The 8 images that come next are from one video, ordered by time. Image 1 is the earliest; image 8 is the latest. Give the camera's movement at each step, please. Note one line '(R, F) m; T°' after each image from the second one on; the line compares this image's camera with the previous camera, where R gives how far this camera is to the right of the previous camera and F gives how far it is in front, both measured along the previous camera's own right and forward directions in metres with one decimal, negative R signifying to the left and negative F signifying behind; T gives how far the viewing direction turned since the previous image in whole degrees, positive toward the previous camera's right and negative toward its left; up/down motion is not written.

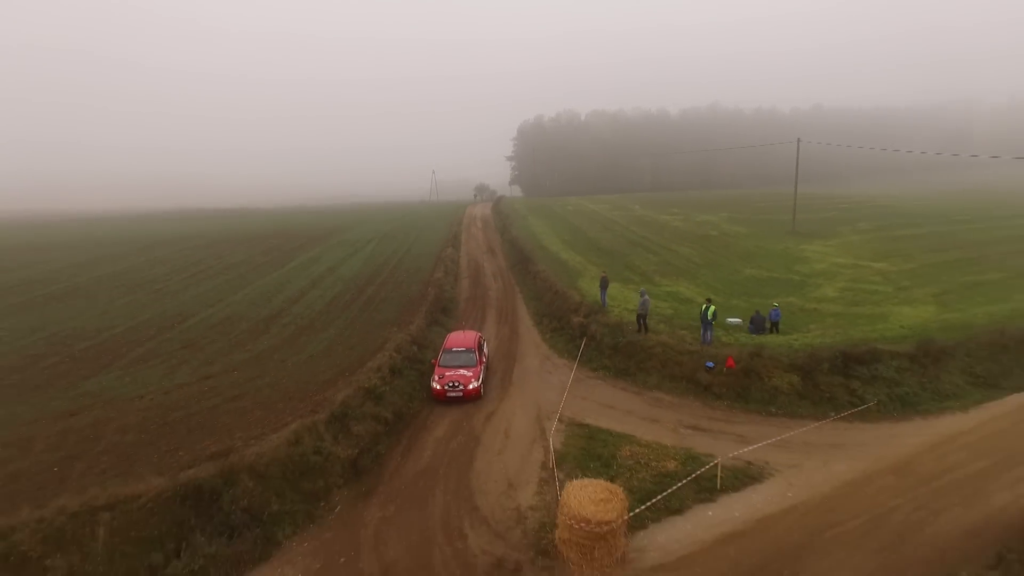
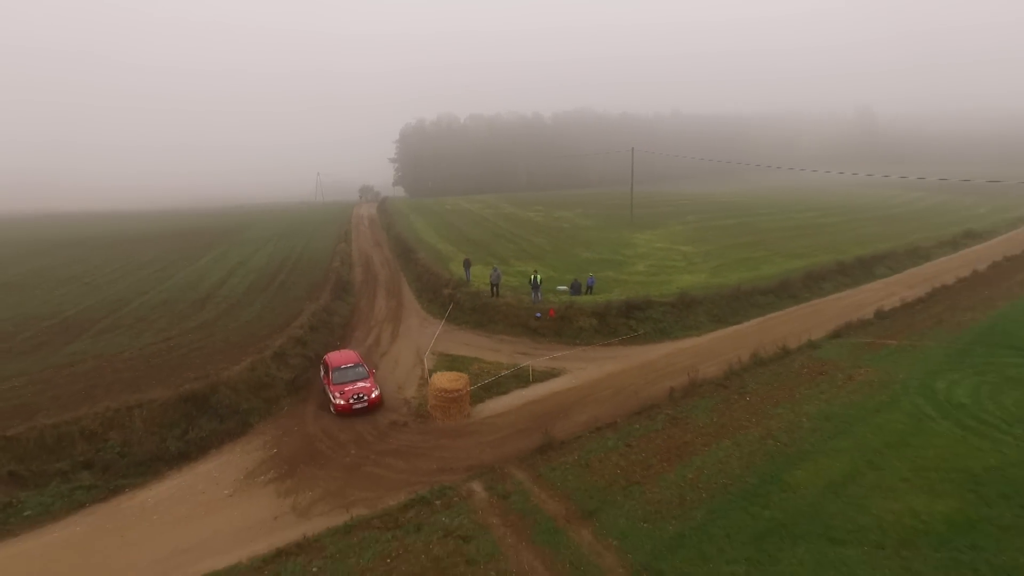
(0.0, -8.4) m; +9°
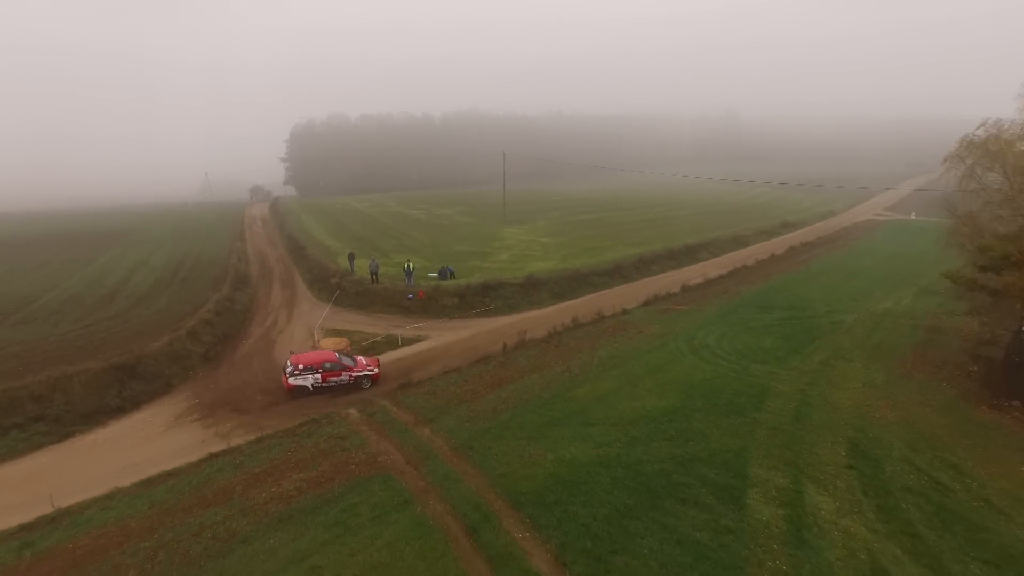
(+1.1, -6.7) m; +8°
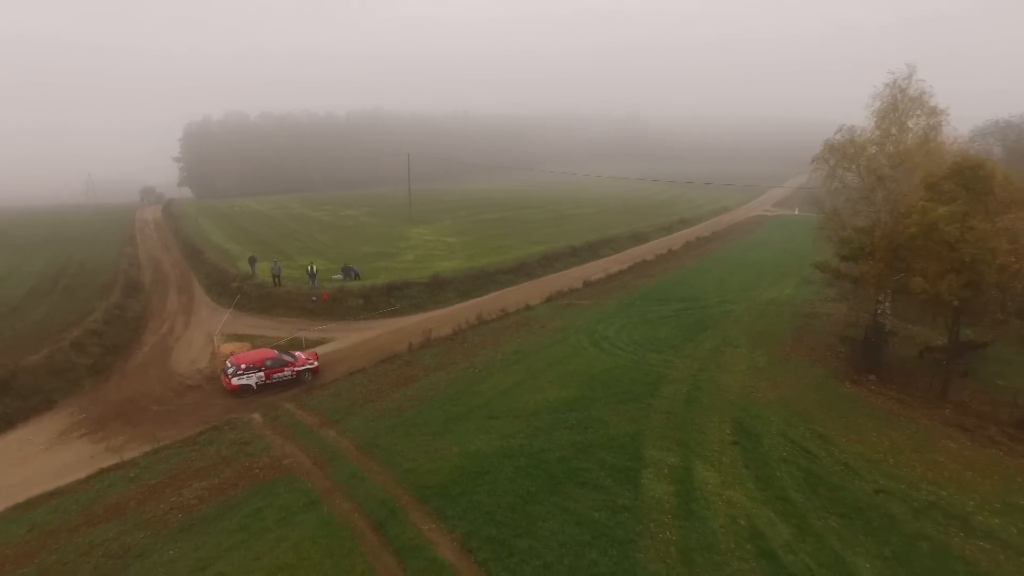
(+0.2, -0.5) m; +7°
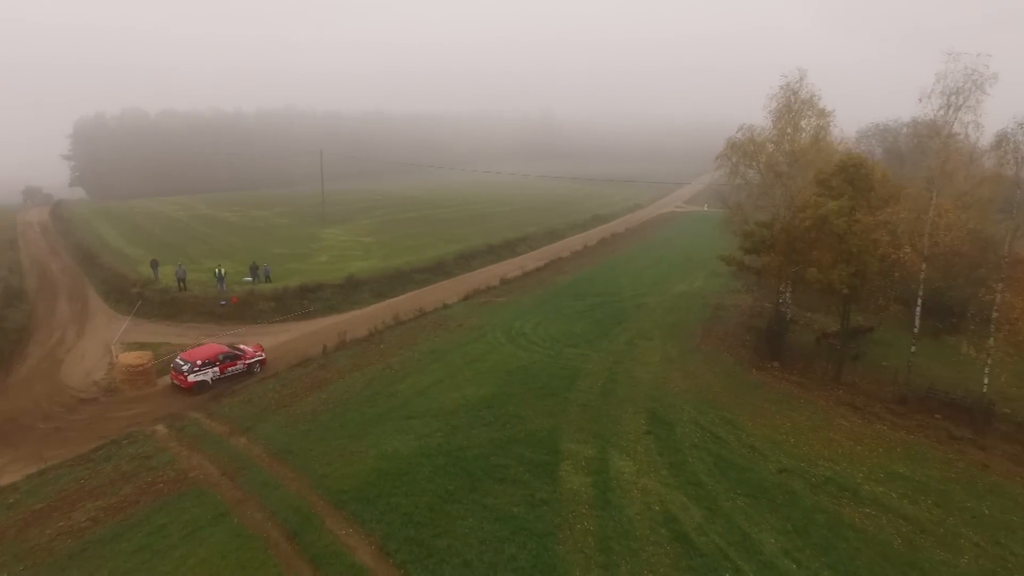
(+0.1, 0.0) m; +6°
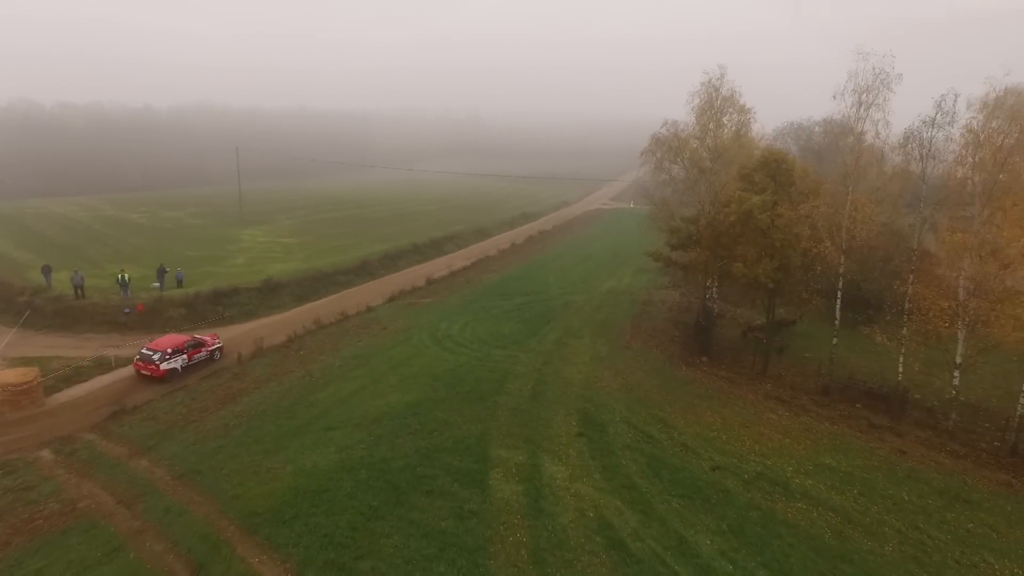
(+0.1, +0.8) m; +6°
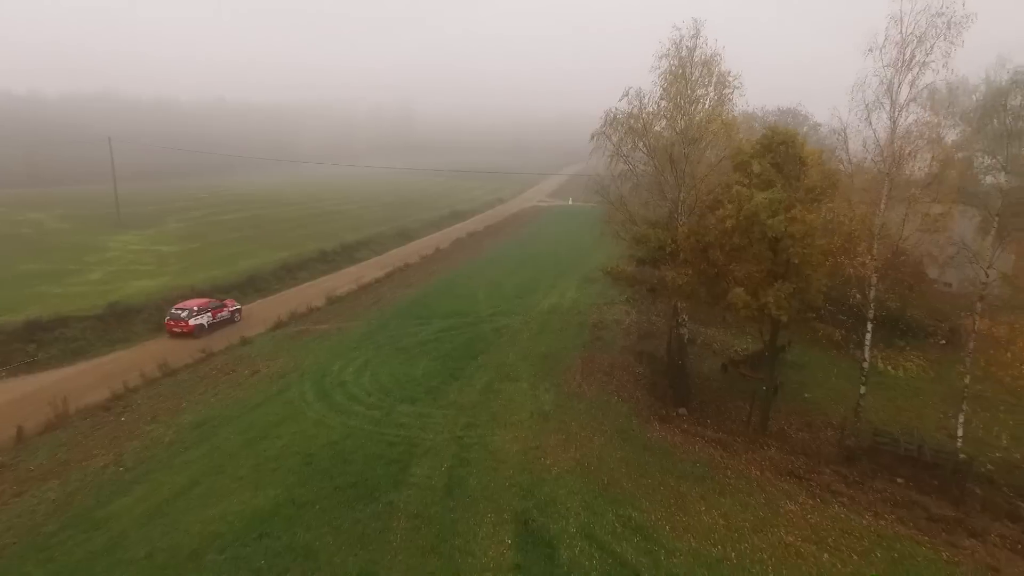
(+0.8, +7.2) m; +5°
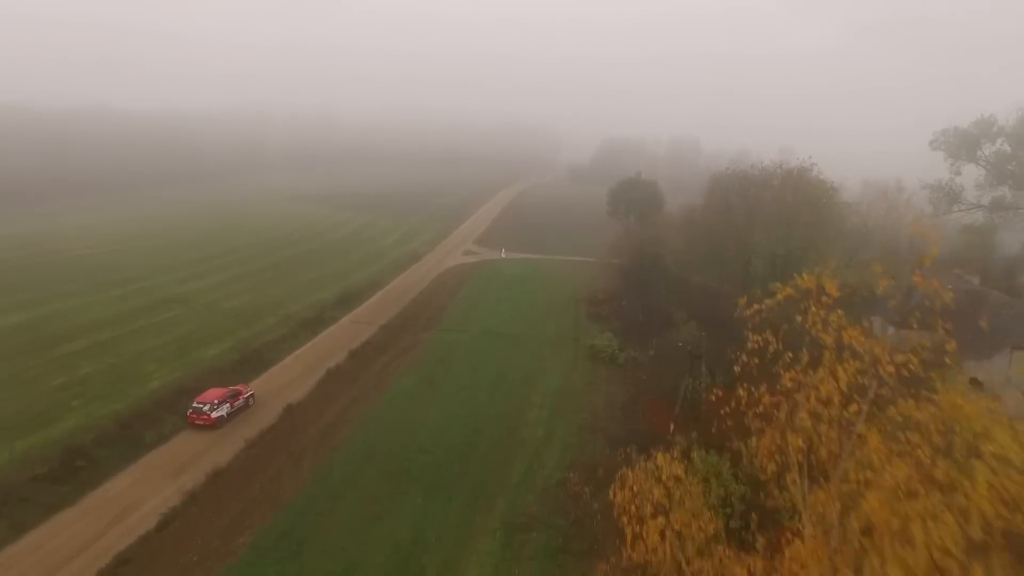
(+2.3, +17.2) m; +5°
